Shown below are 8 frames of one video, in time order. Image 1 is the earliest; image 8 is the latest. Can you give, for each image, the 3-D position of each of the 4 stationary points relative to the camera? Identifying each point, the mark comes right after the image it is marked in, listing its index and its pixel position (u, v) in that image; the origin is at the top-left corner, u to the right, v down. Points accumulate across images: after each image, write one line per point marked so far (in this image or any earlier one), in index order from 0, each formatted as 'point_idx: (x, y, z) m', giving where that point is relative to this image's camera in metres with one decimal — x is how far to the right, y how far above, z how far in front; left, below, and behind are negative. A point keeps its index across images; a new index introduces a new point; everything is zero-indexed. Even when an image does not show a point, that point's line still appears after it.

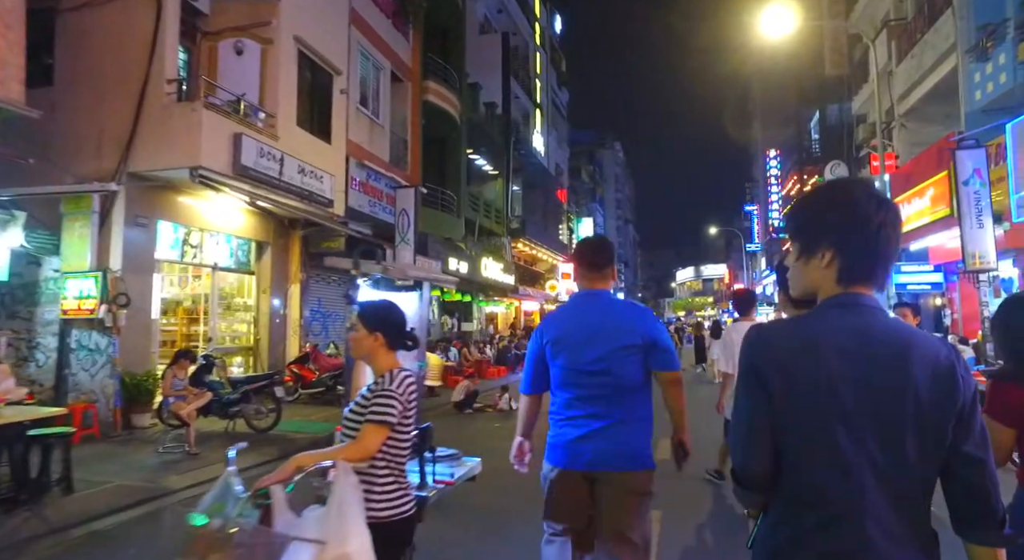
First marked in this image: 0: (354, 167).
0: (-3.9, +2.8, +16.6) m
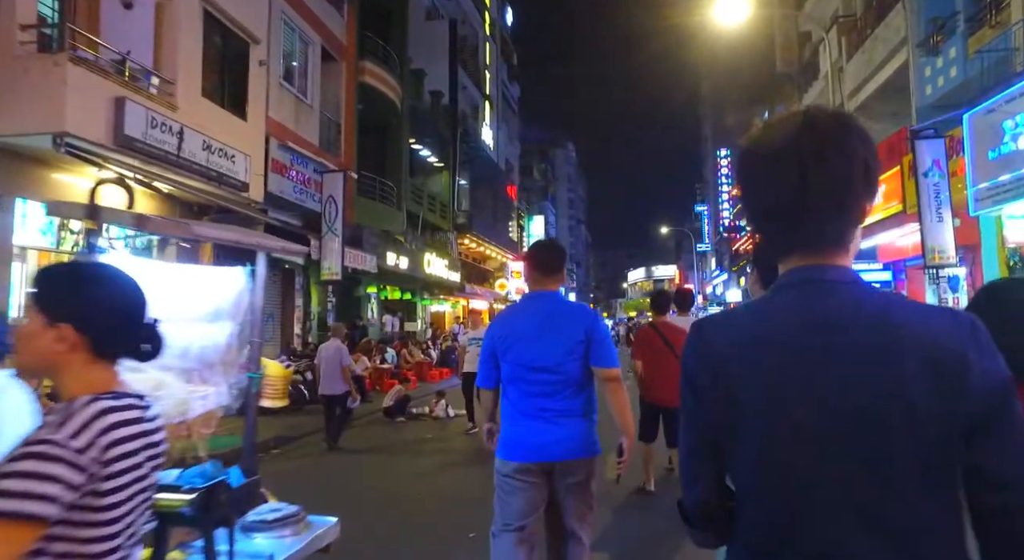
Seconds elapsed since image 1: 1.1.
0: (-5.2, +2.9, +14.9) m
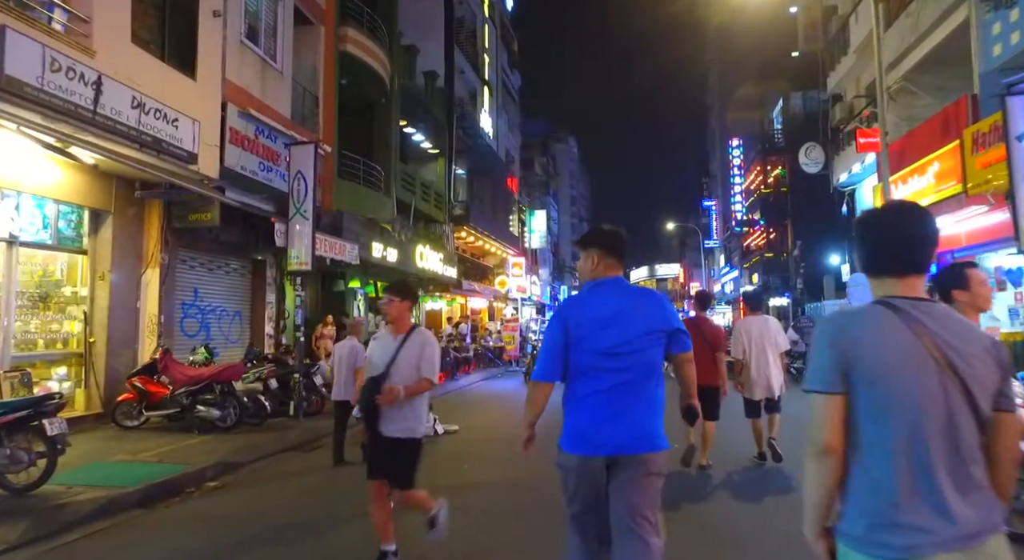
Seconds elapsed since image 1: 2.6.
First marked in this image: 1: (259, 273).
0: (-5.2, +3.1, +12.7) m
1: (-6.1, +0.2, +16.4) m
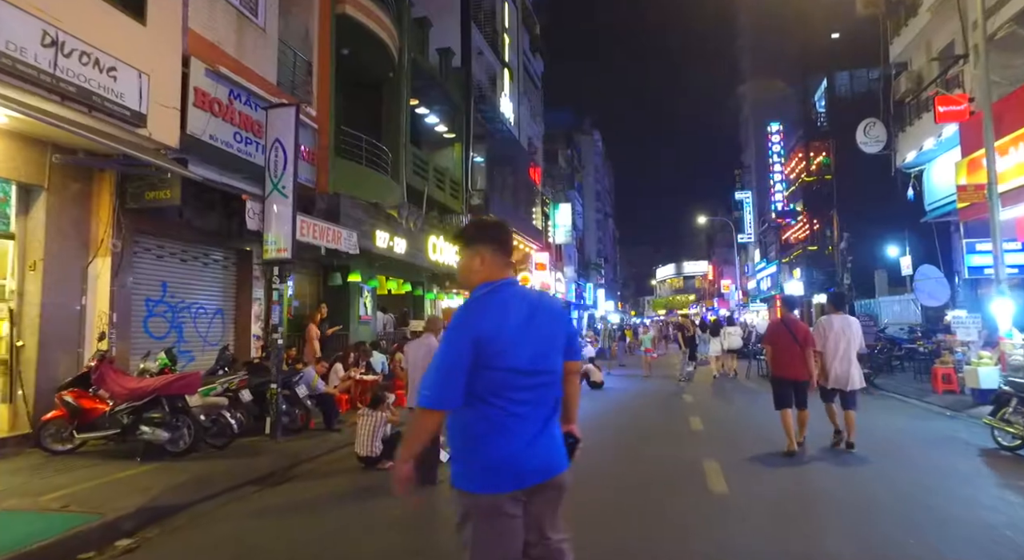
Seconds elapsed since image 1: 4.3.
0: (-4.9, +3.2, +10.6) m
1: (-5.6, +0.3, +14.3) m
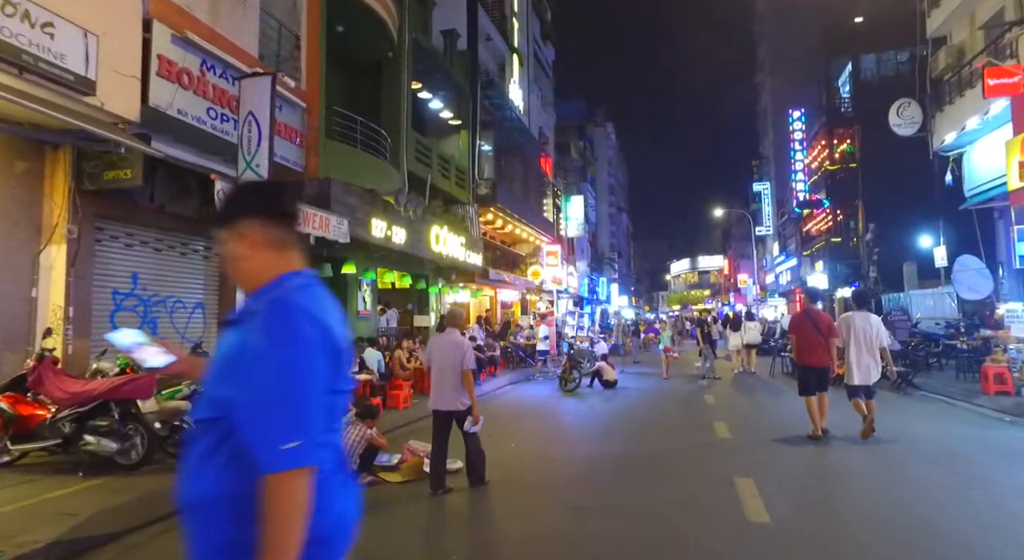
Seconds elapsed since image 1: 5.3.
0: (-4.9, +3.4, +9.5) m
1: (-5.5, +0.5, +13.3) m
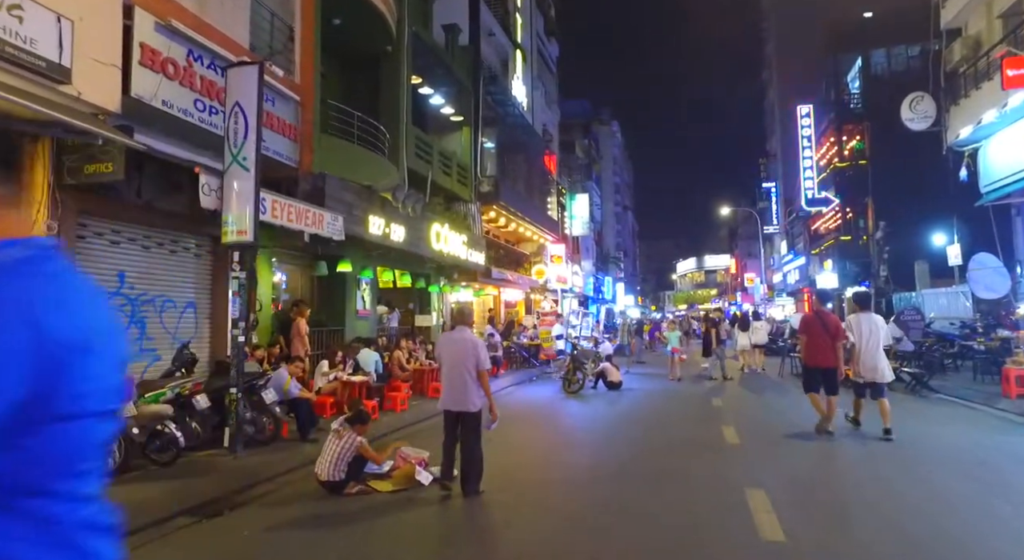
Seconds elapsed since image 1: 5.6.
0: (-4.9, +3.4, +9.1) m
1: (-5.5, +0.5, +12.9) m
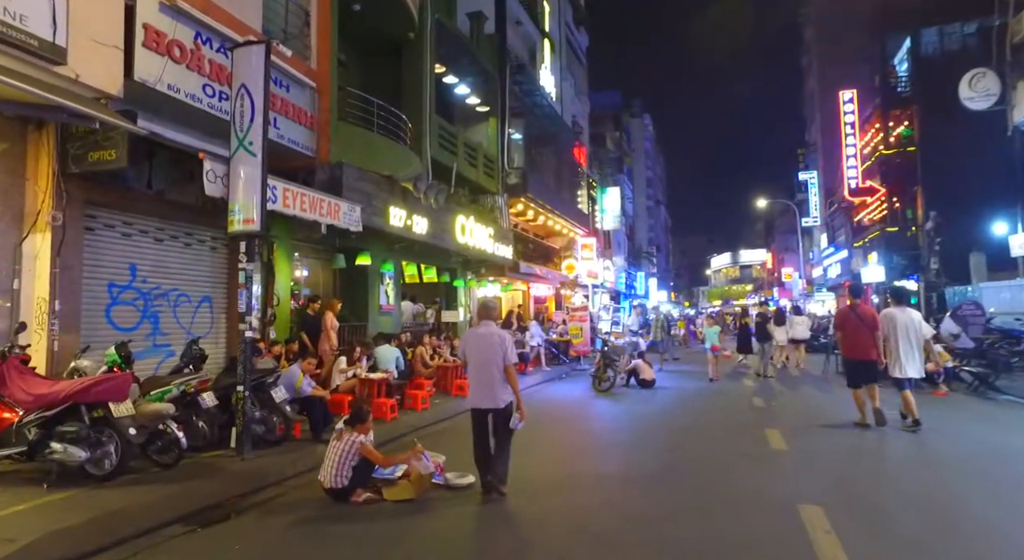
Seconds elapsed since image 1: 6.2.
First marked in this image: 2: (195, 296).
0: (-4.6, +3.5, +8.7) m
1: (-5.1, +0.6, +12.5) m
2: (-5.5, -0.3, +11.7) m
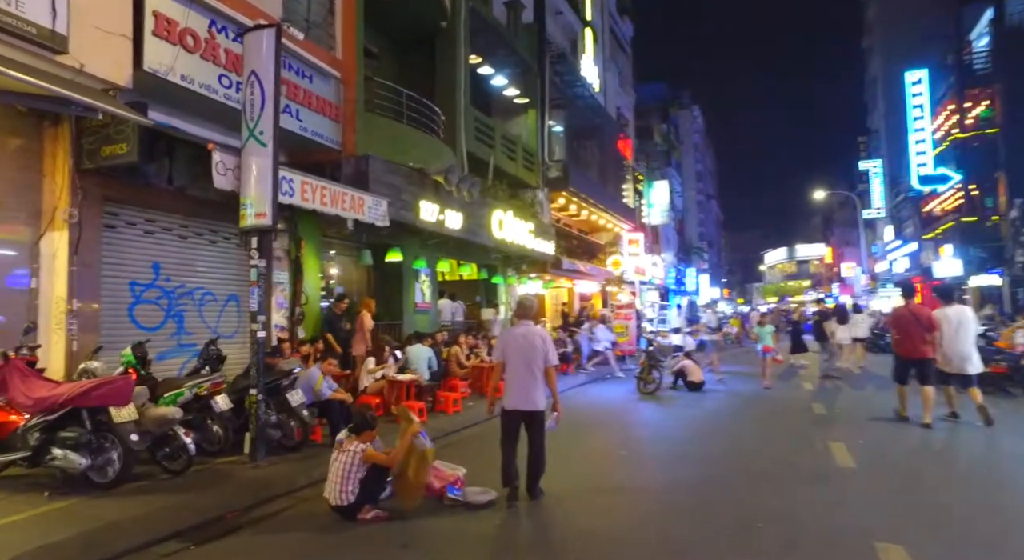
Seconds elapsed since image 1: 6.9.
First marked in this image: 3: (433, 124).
0: (-4.3, +3.5, +8.4) m
1: (-4.5, +0.6, +12.2) m
2: (-4.9, -0.3, +11.4) m
3: (-1.8, +3.5, +15.5) m
